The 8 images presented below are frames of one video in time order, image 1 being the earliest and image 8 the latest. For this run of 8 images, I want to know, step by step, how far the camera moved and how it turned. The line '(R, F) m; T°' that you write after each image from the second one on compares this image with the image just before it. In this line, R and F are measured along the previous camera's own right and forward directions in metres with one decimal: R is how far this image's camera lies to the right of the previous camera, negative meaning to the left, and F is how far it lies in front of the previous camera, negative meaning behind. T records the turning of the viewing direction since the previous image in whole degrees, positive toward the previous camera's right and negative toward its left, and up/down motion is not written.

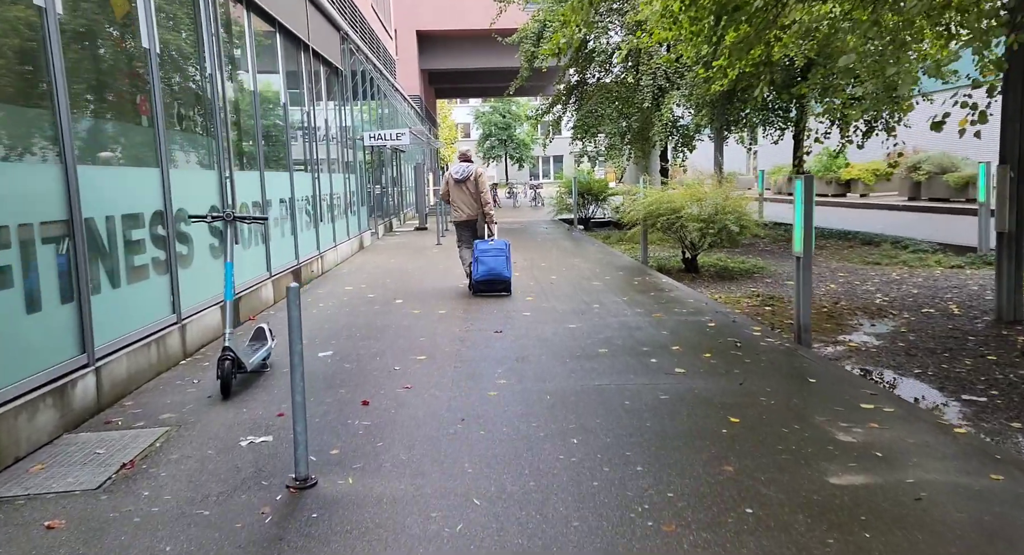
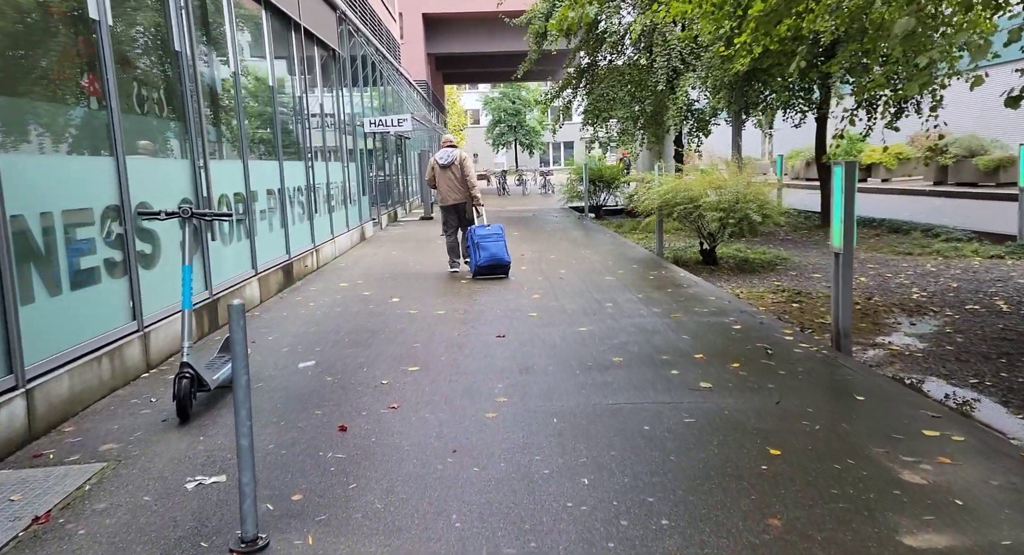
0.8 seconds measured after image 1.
(+0.1, +0.7) m; -1°
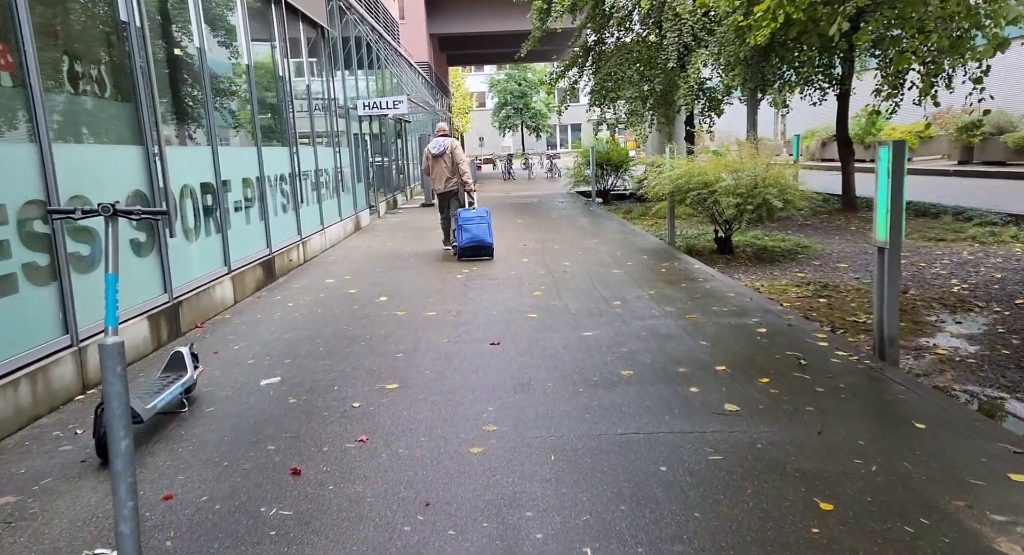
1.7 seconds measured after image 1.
(+0.1, +0.8) m; -1°
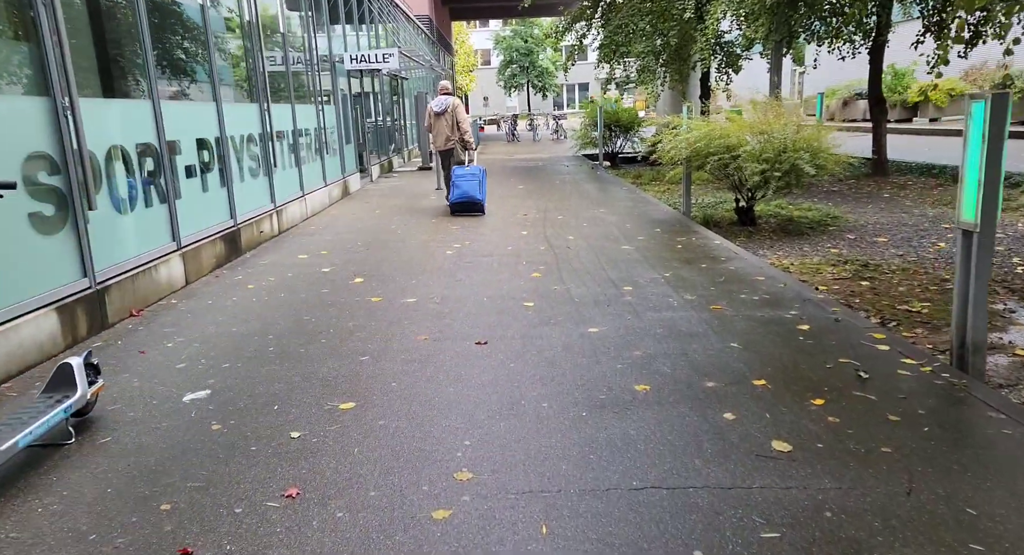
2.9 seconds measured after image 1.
(+0.1, +1.1) m; 0°
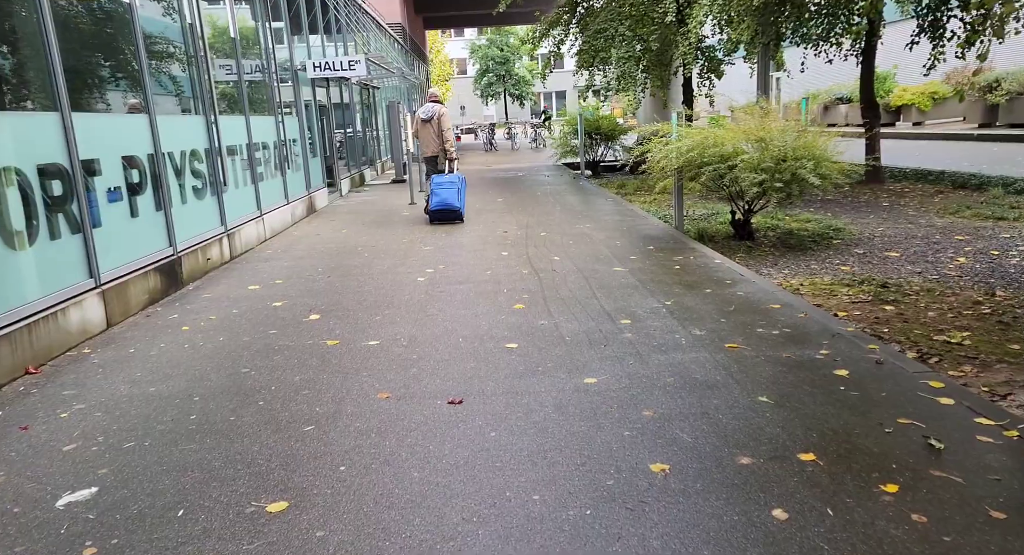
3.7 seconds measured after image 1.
(0.0, +0.9) m; +2°
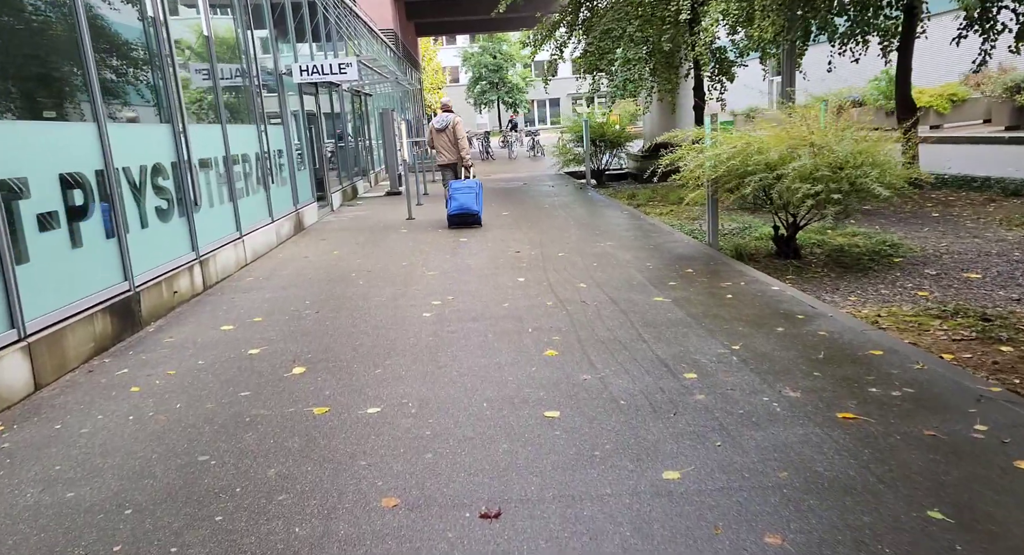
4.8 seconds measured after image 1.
(-0.2, +1.2) m; 0°
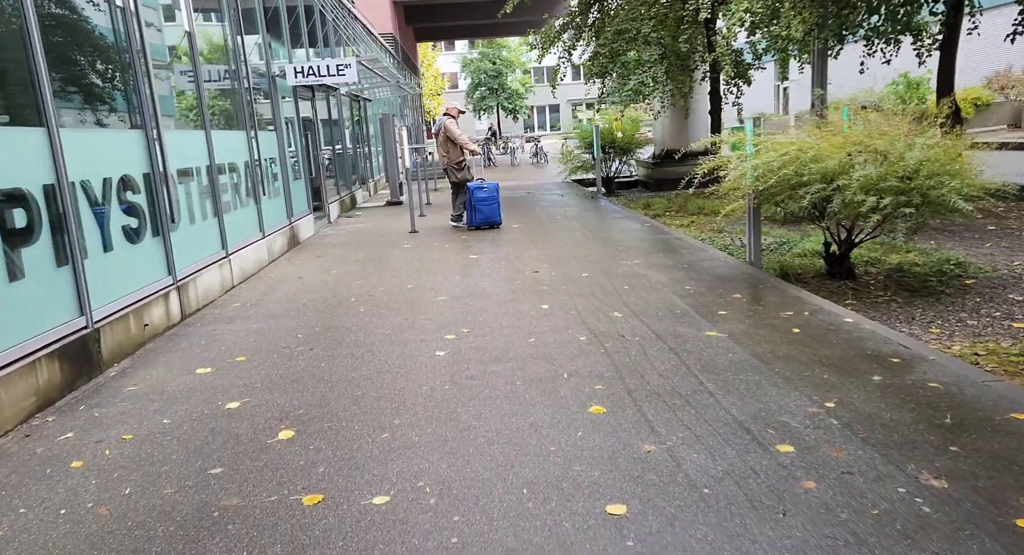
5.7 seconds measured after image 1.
(-0.2, +1.0) m; 0°
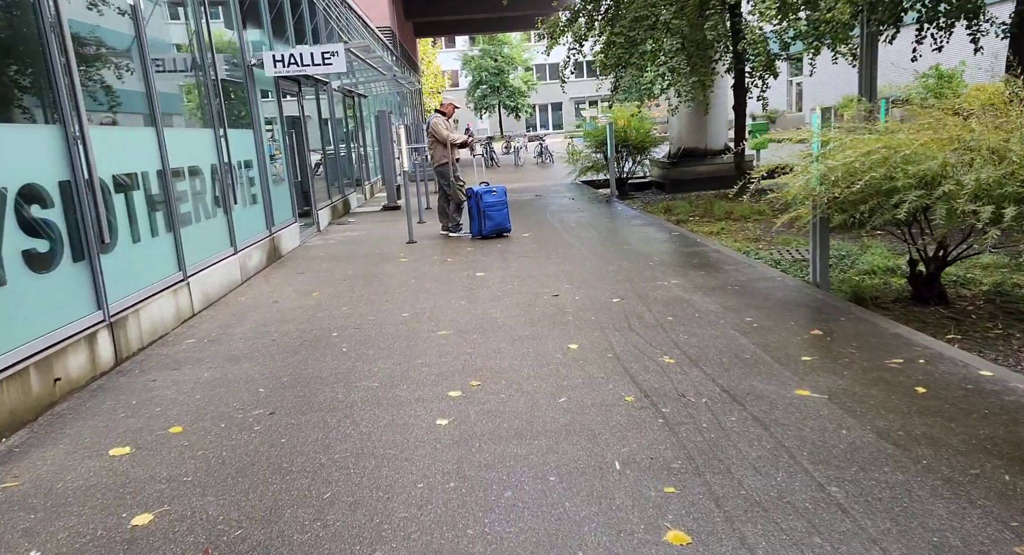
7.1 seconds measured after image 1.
(-0.1, +1.4) m; 0°
